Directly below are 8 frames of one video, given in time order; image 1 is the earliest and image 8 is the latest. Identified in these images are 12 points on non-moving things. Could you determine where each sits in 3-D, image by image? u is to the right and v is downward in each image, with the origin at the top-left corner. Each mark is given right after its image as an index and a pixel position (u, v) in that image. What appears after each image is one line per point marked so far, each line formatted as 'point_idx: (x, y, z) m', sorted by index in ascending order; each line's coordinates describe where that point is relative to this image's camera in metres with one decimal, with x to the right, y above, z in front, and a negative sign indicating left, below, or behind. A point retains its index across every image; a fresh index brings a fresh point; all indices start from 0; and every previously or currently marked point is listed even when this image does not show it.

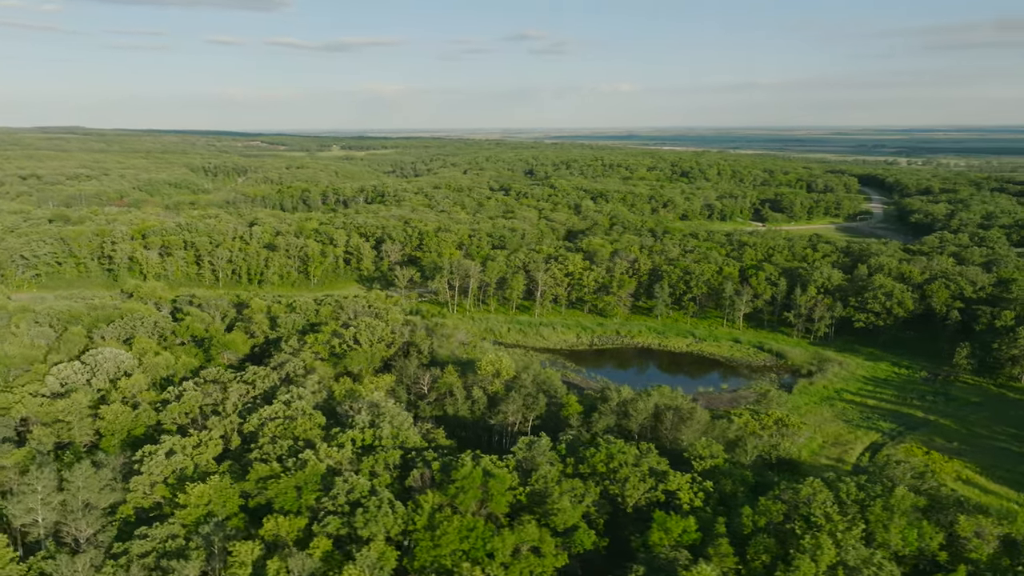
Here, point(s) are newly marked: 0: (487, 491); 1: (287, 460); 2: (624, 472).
0: (-0.5, -4.8, +18.4) m
1: (-5.6, -4.4, +19.9) m
2: (+2.9, -4.7, +20.1) m
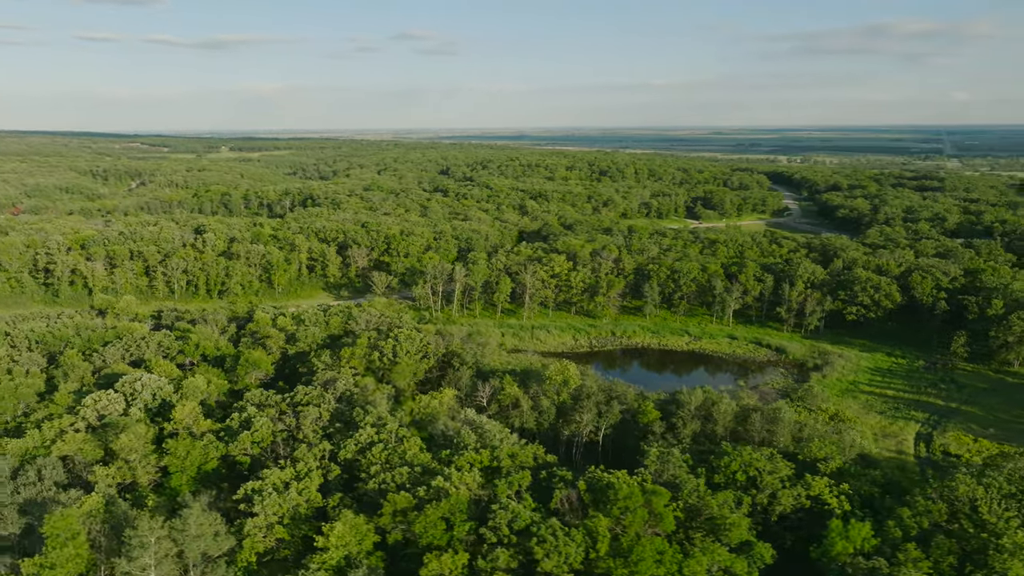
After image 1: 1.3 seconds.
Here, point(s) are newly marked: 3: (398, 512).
0: (+3.1, -4.9, +17.4) m
1: (-2.2, -4.7, +18.2) m
2: (+6.3, -4.8, +19.5) m
3: (-2.5, -5.1, +17.6) m
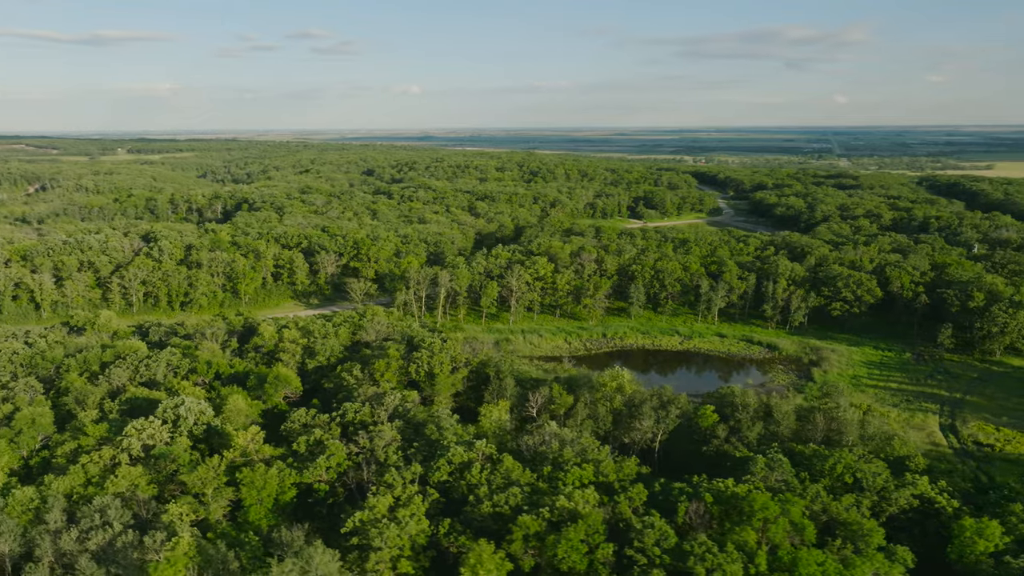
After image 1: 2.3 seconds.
0: (+6.0, -5.0, +17.0) m
1: (+0.7, -4.9, +17.2) m
2: (+9.0, -4.8, +19.5) m
3: (+0.4, -5.3, +16.6) m
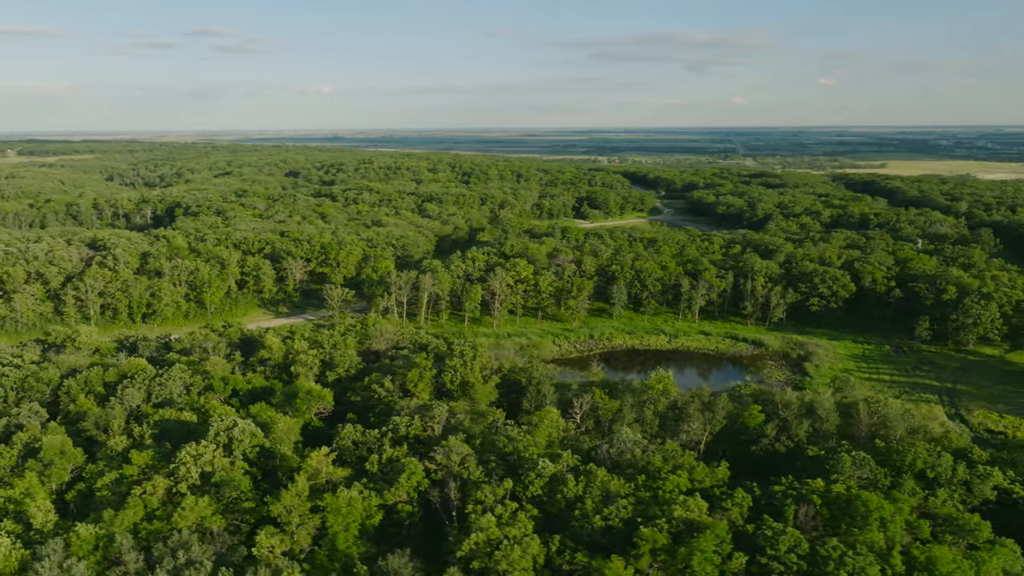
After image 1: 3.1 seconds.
0: (+8.5, -5.0, +17.1) m
1: (+3.2, -5.0, +16.7) m
2: (+11.2, -4.7, +19.9) m
3: (+3.0, -5.4, +16.1) m
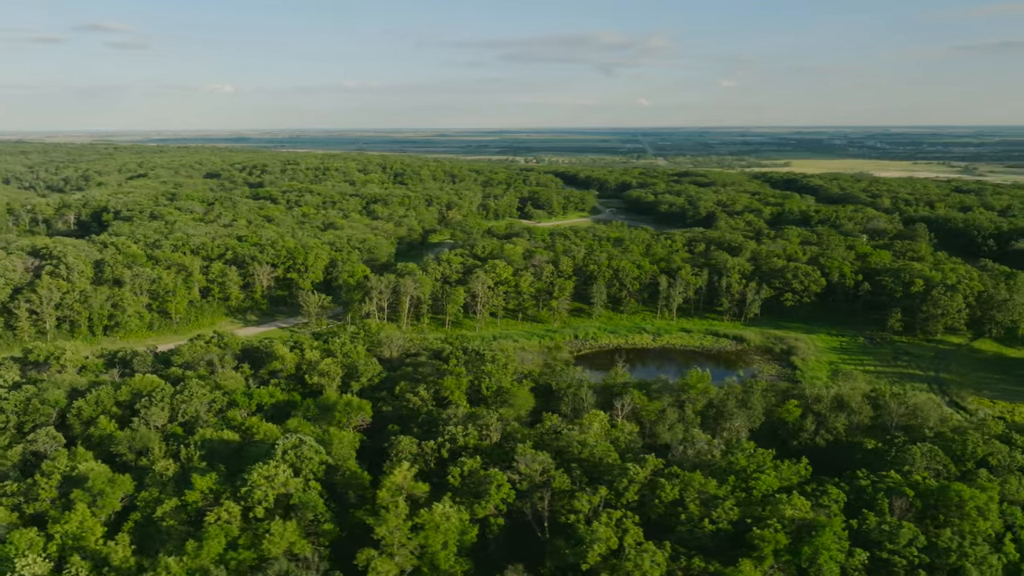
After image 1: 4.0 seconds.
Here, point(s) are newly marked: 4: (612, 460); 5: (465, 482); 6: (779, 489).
0: (+10.9, -4.9, +17.6) m
1: (+5.6, -5.0, +16.7) m
2: (+13.2, -4.6, +20.7) m
3: (+5.5, -5.4, +16.0) m
4: (+2.6, -4.4, +19.8) m
5: (-1.1, -4.7, +19.0) m
6: (+6.4, -4.8, +18.7) m
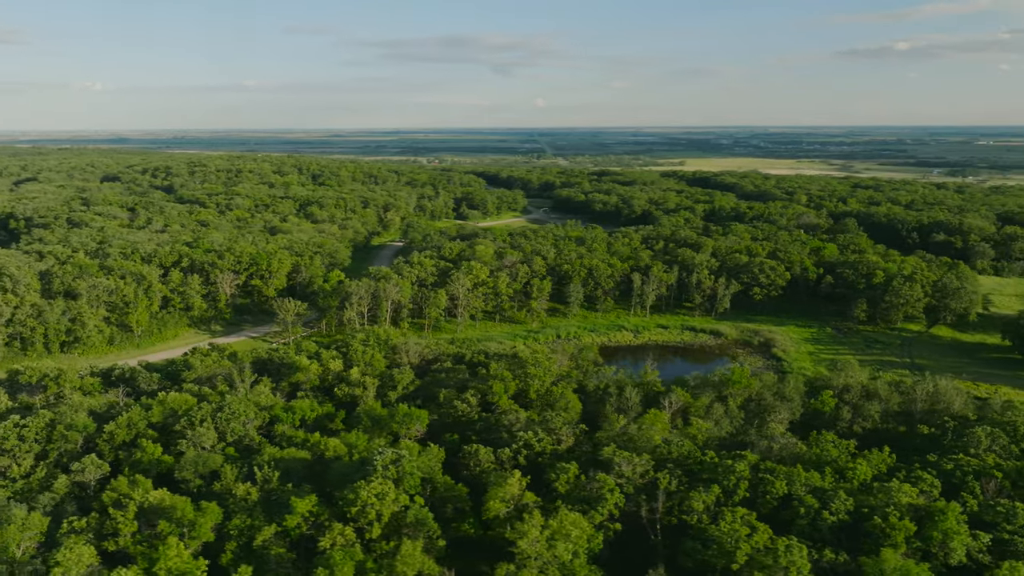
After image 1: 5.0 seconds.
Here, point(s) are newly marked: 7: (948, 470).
0: (+13.5, -4.6, +18.7) m
1: (+8.4, -4.9, +17.2) m
2: (+15.4, -4.2, +22.1) m
3: (+8.3, -5.3, +16.5) m
4: (+5.0, -4.3, +19.9) m
5: (+1.4, -4.8, +18.6) m
6: (+8.9, -4.7, +19.2) m
7: (+10.9, -4.6, +19.6) m
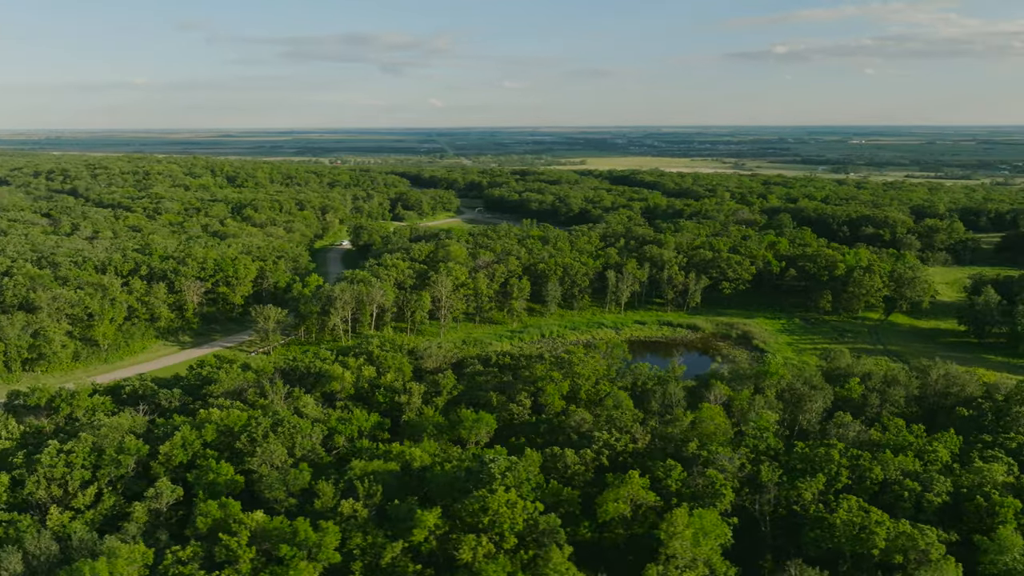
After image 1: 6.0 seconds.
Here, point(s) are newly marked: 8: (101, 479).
0: (+16.0, -4.3, +20.3) m
1: (+11.1, -4.7, +18.1) m
2: (+17.5, -3.8, +23.8) m
3: (+11.2, -5.0, +17.4) m
4: (+7.4, -4.2, +20.4) m
5: (+4.0, -4.7, +18.7) m
6: (+11.4, -4.4, +20.2) m
7: (+13.4, -4.3, +20.8) m
8: (-10.4, -4.8, +19.7) m
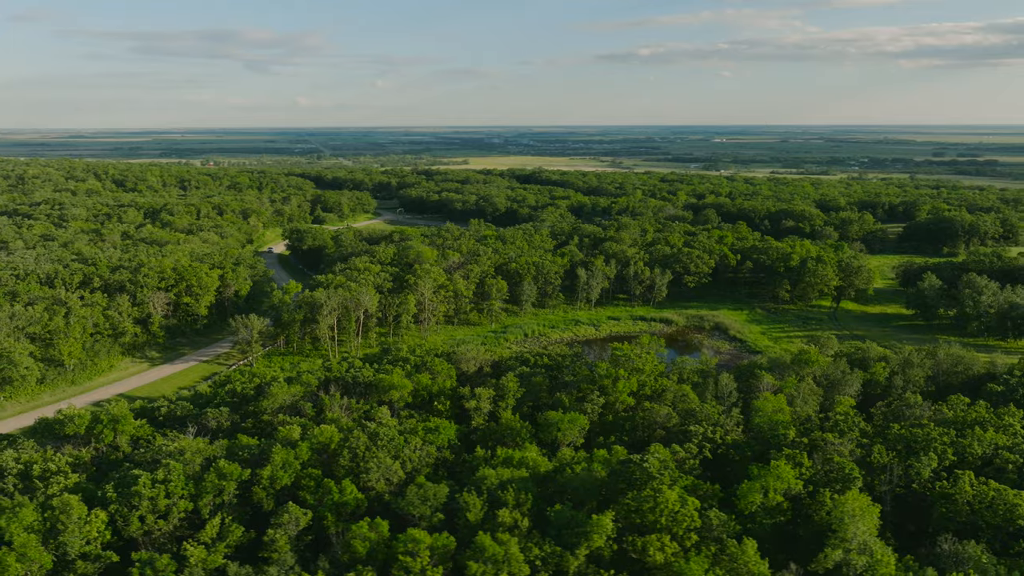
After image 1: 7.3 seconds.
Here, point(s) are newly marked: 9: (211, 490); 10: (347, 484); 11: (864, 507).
0: (+18.9, -3.7, +22.6) m
1: (+14.5, -4.3, +19.7) m
2: (+19.8, -3.2, +26.4) m
3: (+14.6, -4.6, +19.1) m
4: (+10.4, -3.9, +21.4) m
5: (+7.4, -4.6, +19.3) m
6: (+14.4, -4.0, +21.9) m
7: (+16.2, -3.8, +22.7) m
8: (-7.1, -5.1, +18.1) m
9: (-7.0, -4.9, +18.5) m
10: (-4.0, -4.7, +18.7) m
11: (+7.8, -5.0, +17.4) m
